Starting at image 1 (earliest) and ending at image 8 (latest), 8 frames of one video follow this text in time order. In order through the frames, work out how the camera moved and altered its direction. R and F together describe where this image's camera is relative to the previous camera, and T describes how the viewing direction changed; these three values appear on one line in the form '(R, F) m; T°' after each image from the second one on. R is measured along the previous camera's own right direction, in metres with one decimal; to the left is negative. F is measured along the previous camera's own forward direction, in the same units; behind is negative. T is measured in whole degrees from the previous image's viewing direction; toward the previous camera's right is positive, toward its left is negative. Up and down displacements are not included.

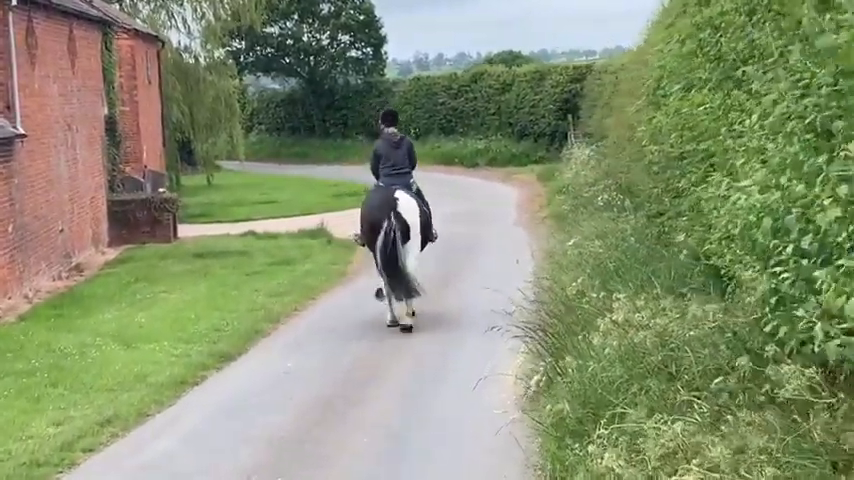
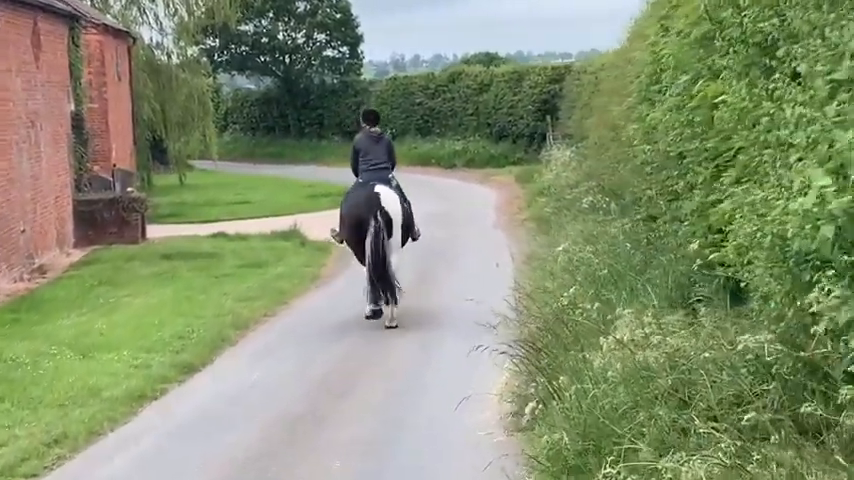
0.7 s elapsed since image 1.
(0.0, +0.7) m; +1°
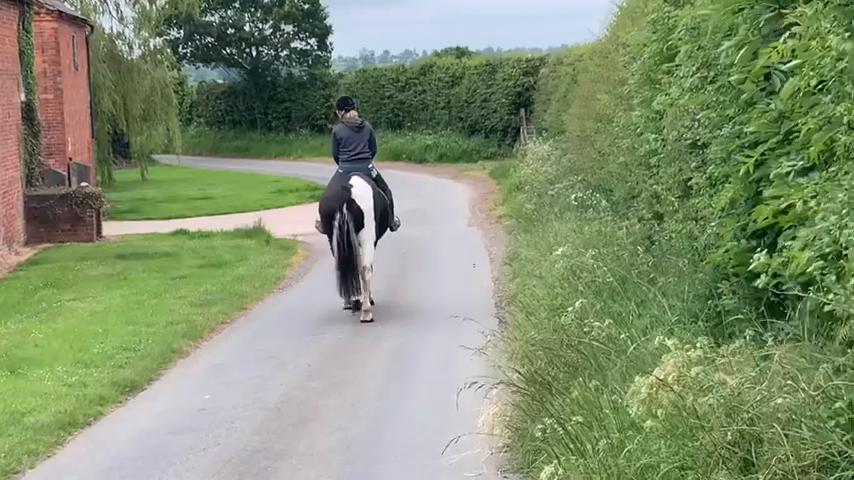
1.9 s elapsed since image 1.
(0.0, +1.2) m; +2°
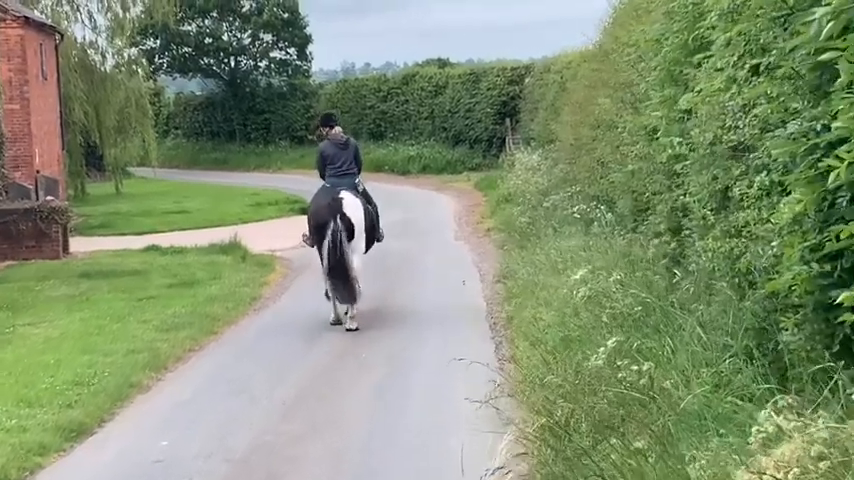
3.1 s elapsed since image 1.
(-0.1, +1.1) m; +1°
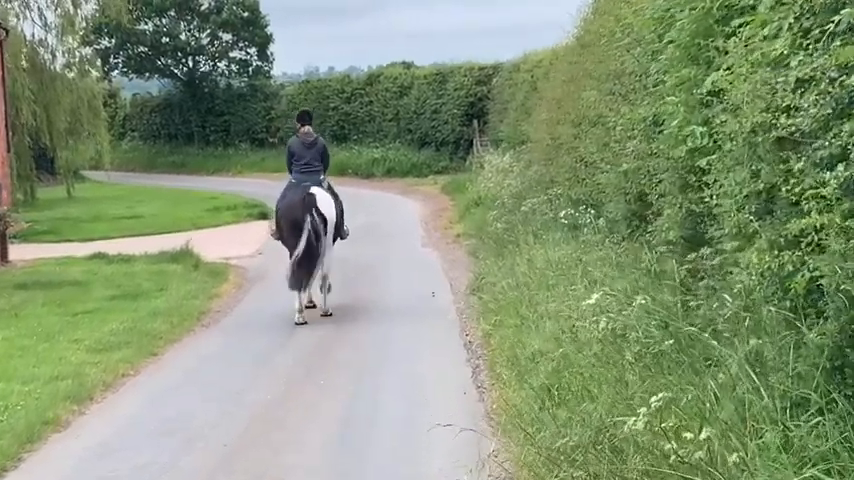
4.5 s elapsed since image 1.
(0.0, +1.3) m; +2°
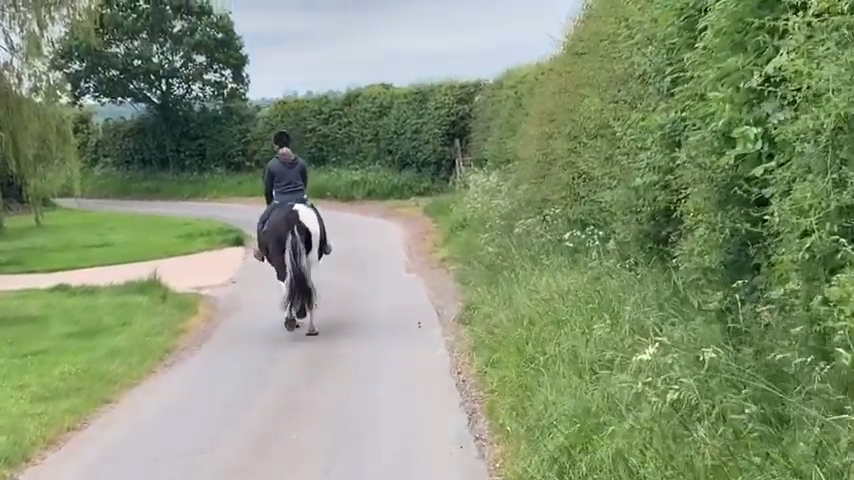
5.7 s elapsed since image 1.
(0.0, +1.2) m; +1°
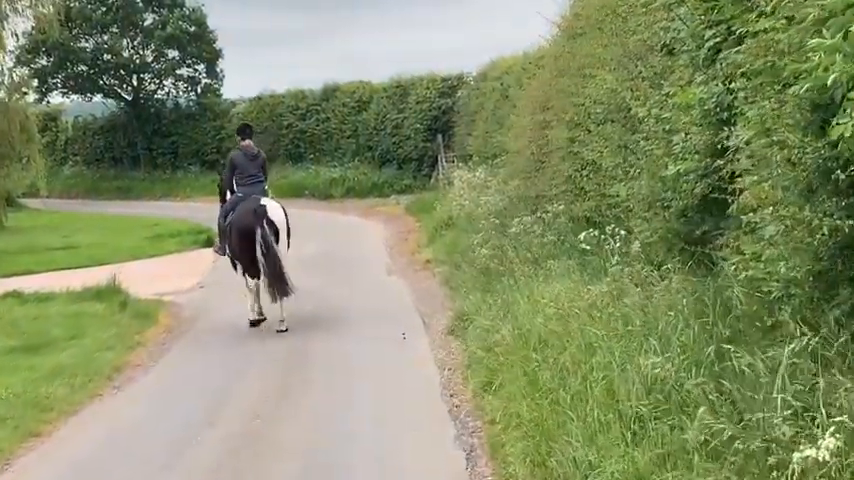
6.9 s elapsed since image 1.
(0.0, +1.4) m; +1°
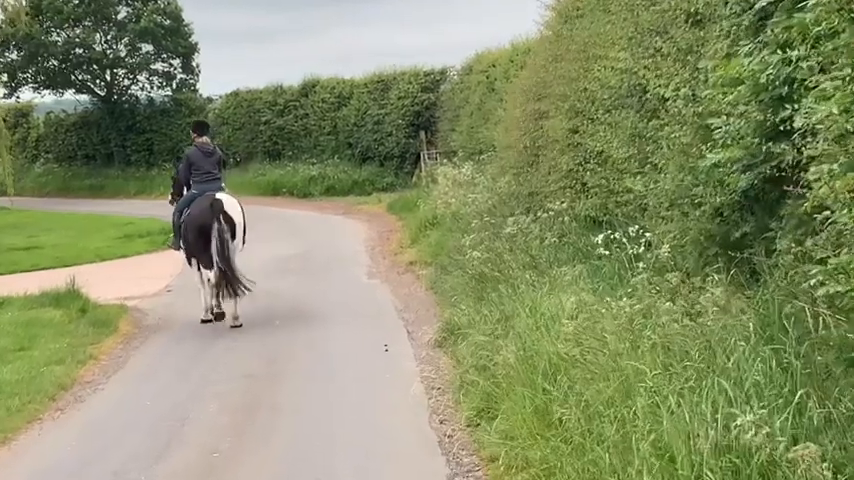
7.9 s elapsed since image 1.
(0.0, +1.2) m; +1°
